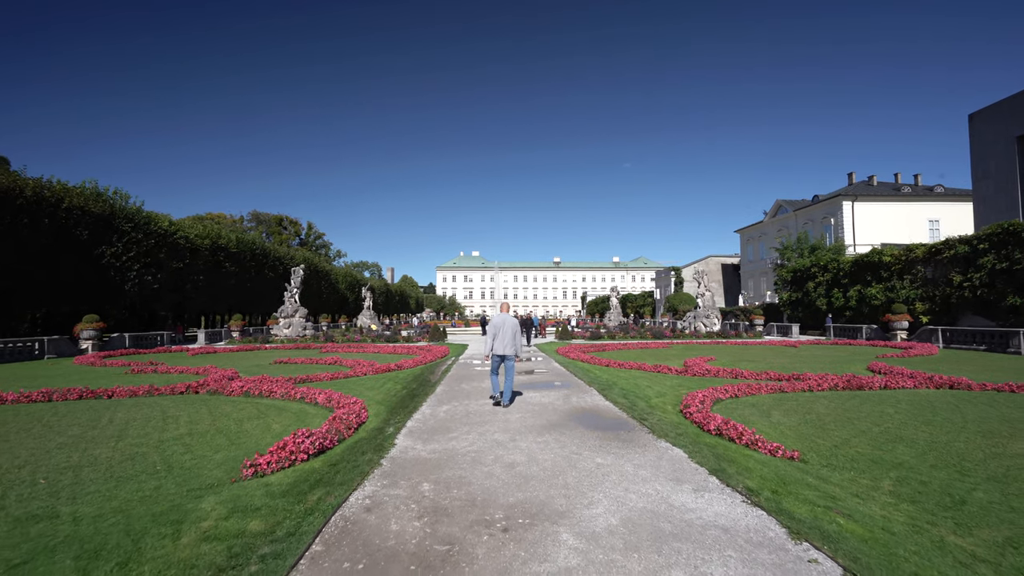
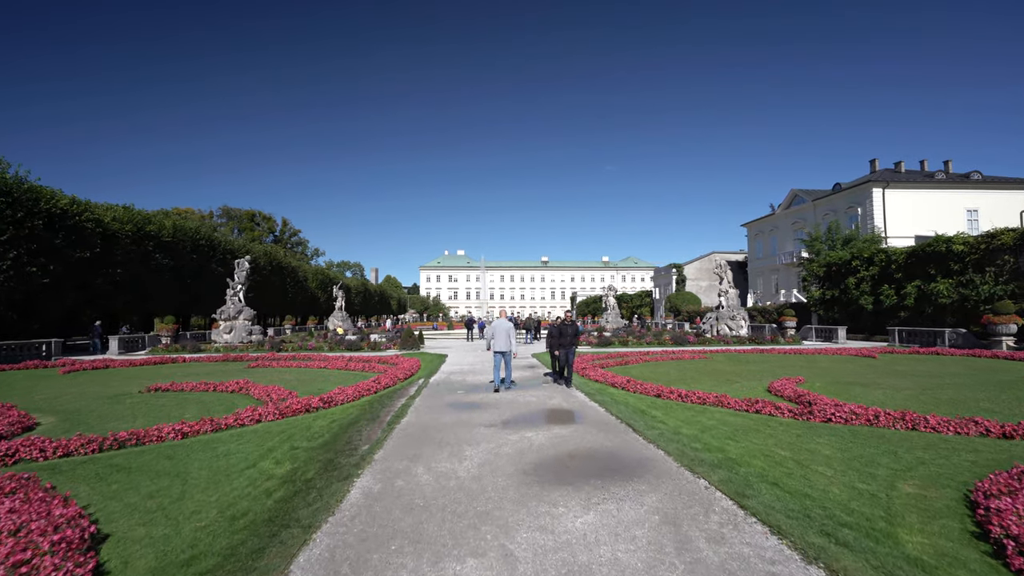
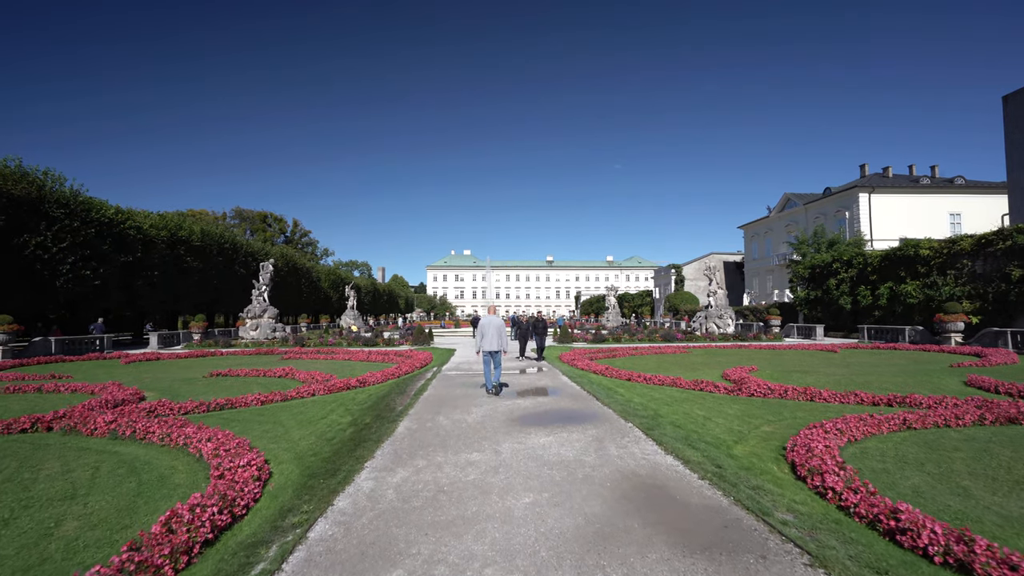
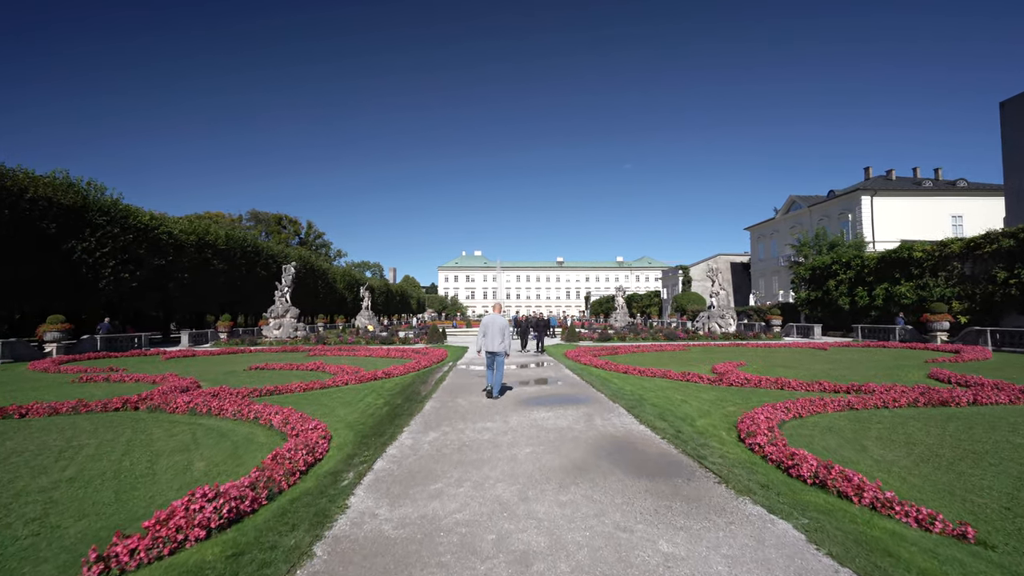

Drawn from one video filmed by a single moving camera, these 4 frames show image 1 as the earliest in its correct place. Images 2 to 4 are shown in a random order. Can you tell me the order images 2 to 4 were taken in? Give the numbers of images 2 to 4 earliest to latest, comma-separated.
4, 3, 2
